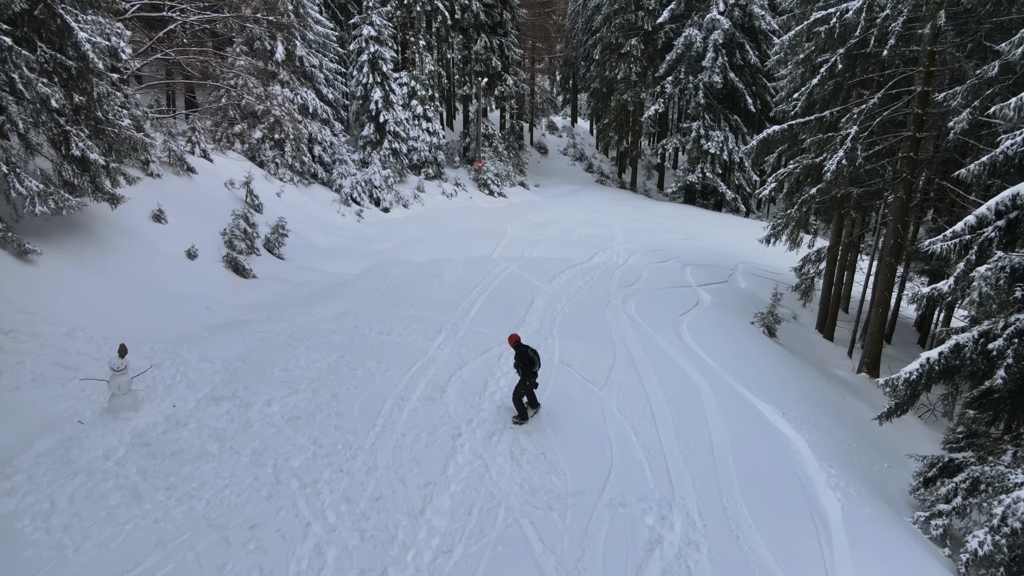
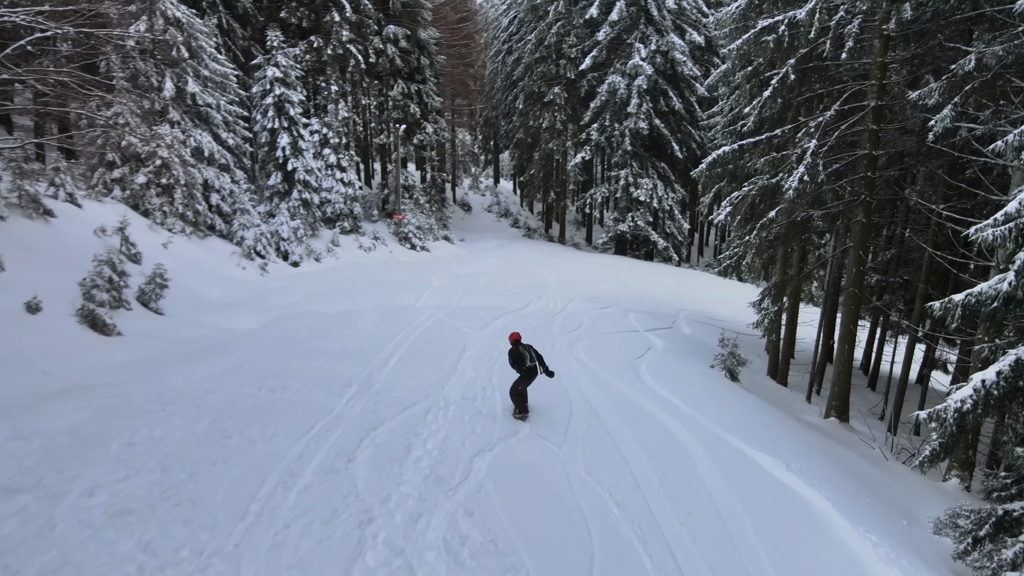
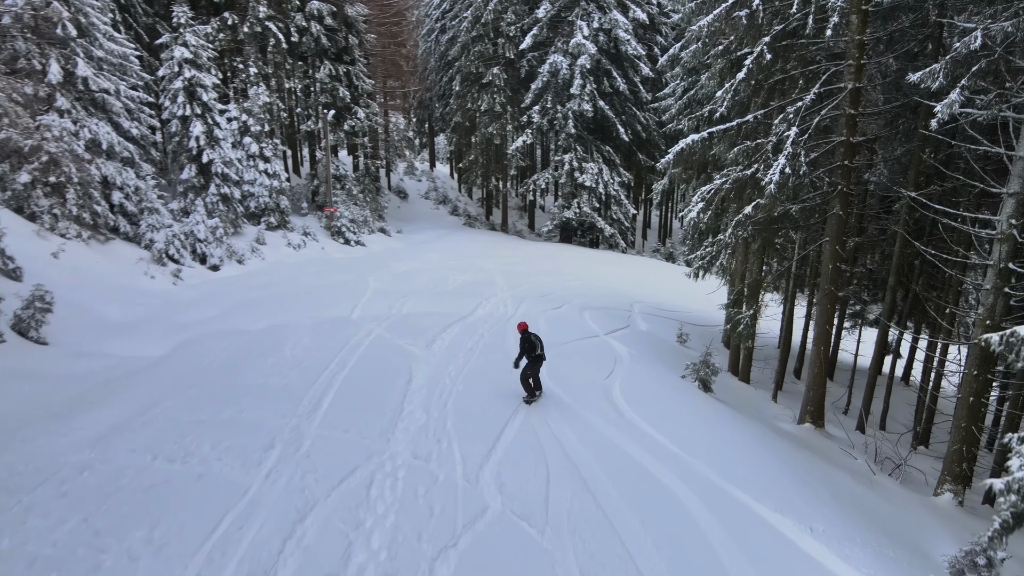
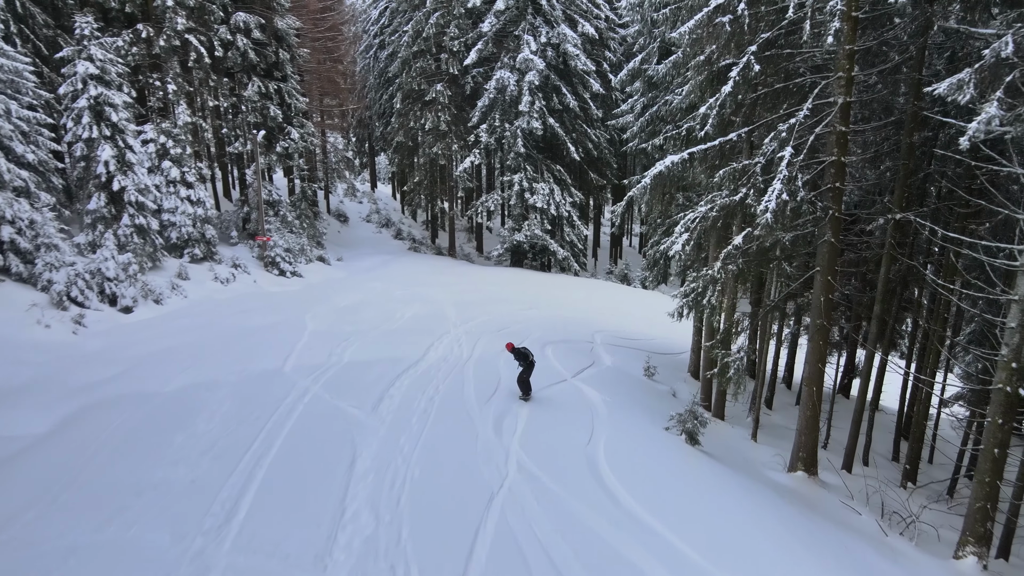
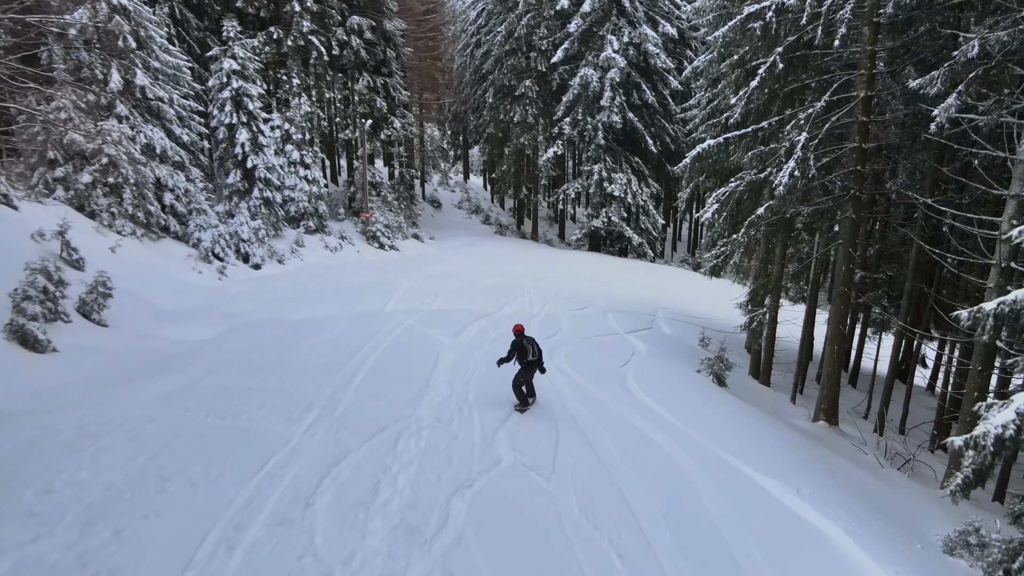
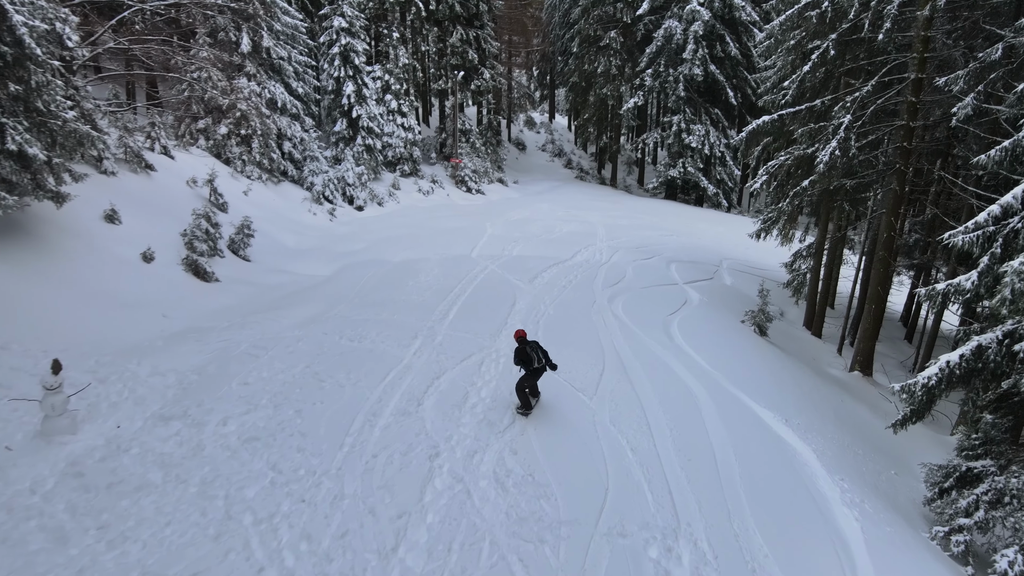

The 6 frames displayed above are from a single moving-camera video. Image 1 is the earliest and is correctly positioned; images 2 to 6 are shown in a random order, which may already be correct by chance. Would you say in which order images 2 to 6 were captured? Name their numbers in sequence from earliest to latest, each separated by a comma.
6, 2, 5, 3, 4
